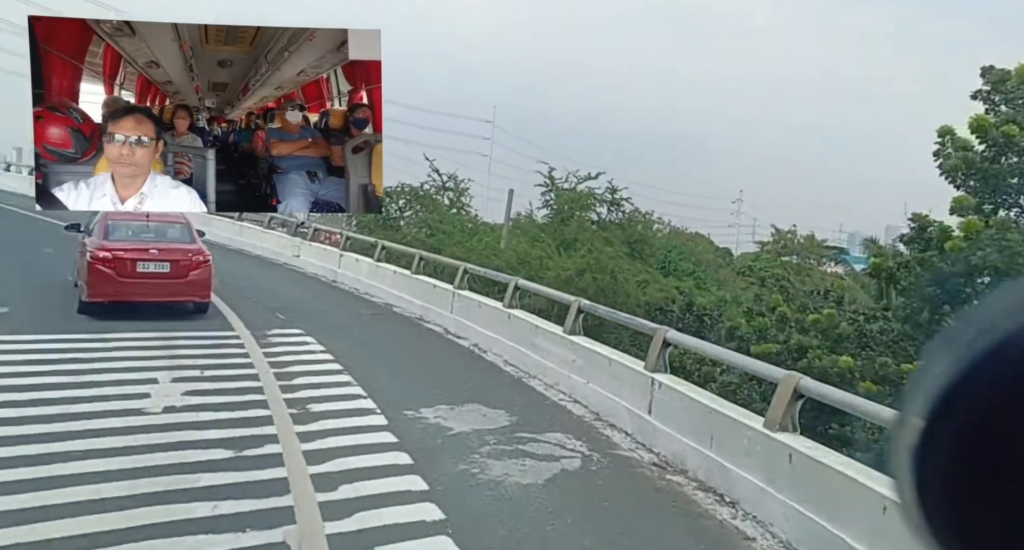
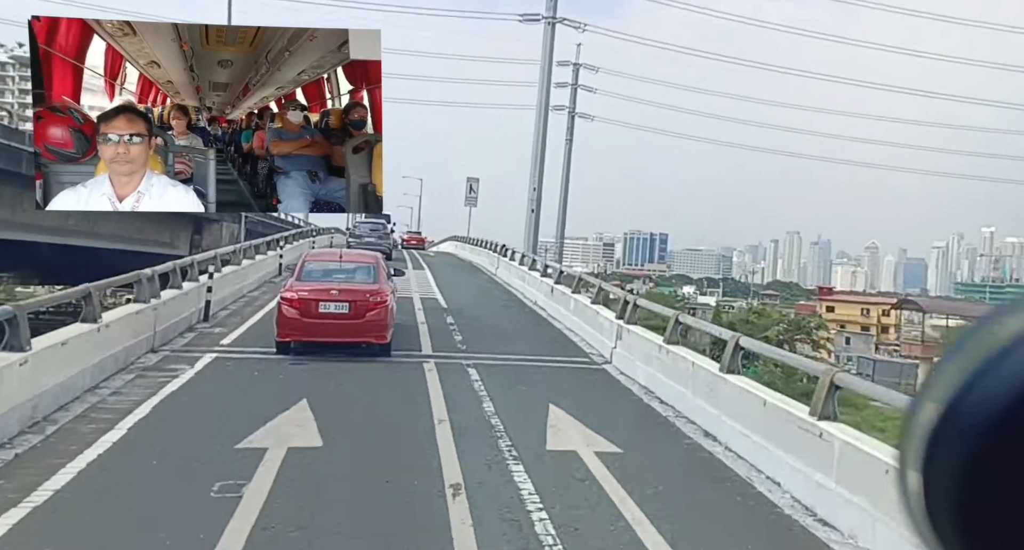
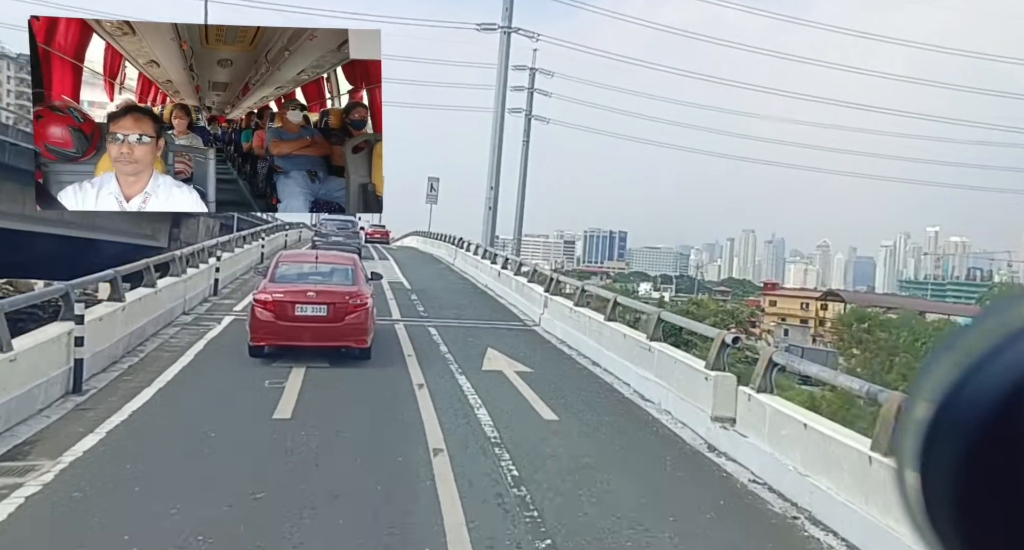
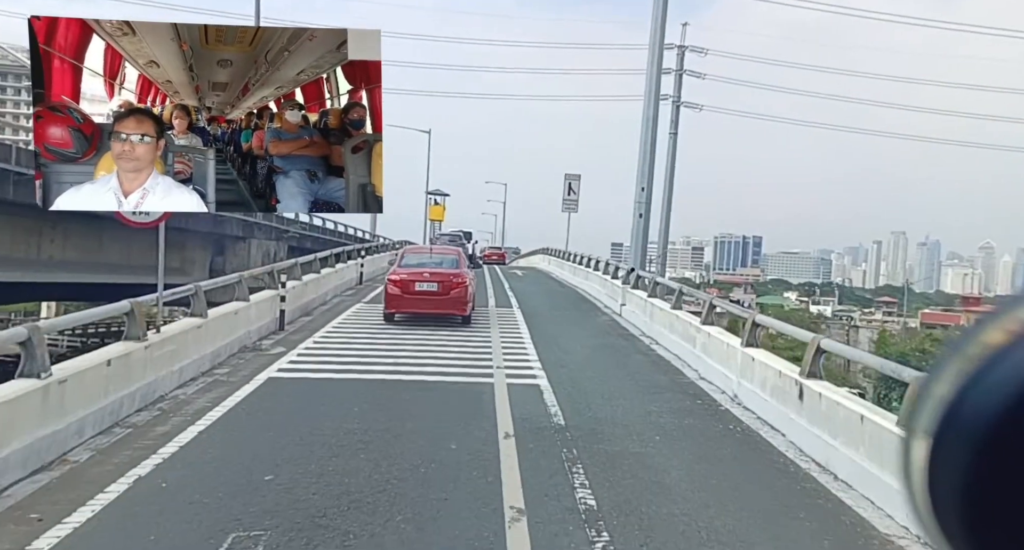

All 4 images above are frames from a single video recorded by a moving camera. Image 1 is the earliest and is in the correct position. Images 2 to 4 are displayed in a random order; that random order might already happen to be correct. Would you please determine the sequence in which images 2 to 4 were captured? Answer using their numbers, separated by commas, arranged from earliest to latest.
3, 2, 4
